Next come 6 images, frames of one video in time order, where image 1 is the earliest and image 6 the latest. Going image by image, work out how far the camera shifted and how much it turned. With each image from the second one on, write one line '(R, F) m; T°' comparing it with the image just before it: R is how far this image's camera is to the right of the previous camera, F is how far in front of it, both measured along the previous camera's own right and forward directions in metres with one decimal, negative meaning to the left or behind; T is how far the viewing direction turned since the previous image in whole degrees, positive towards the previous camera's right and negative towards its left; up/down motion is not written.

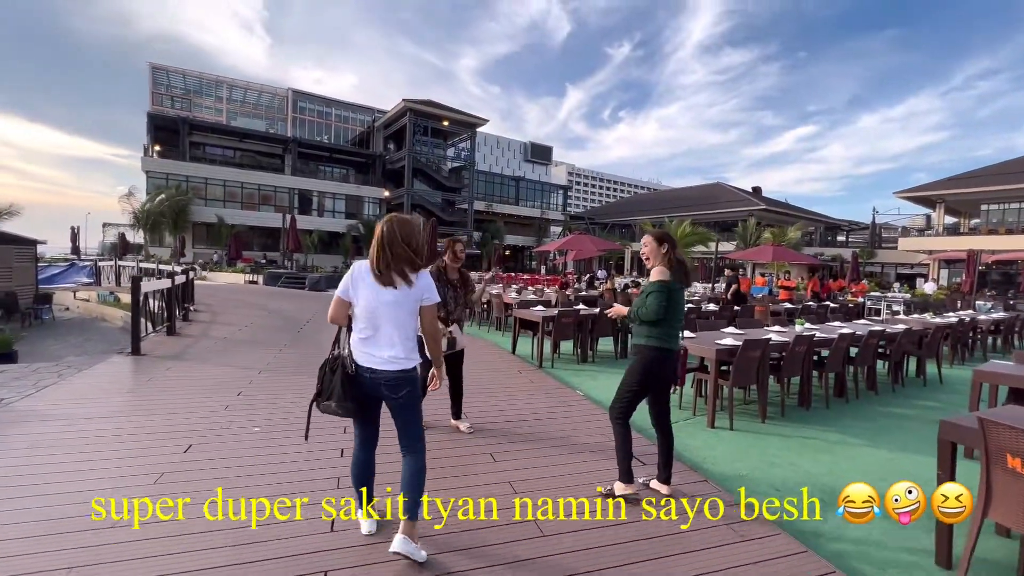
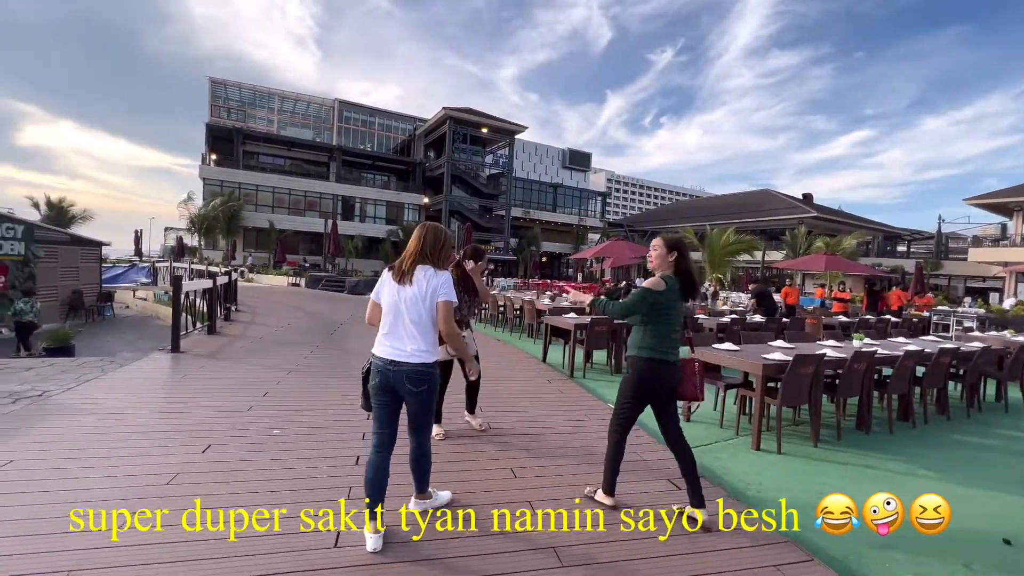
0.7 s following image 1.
(+0.1, +0.2) m; -5°
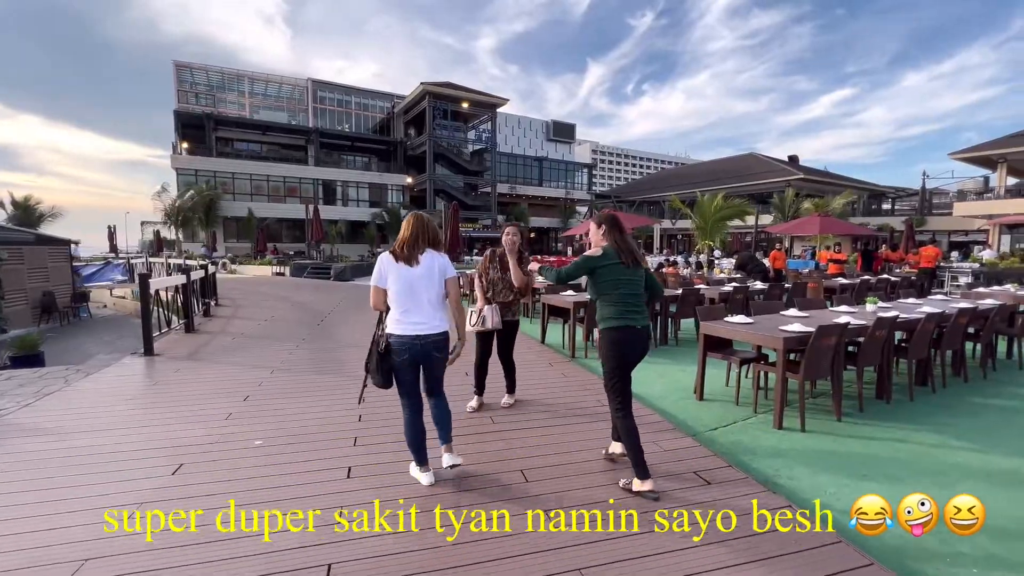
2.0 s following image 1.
(-0.1, +0.3) m; +1°
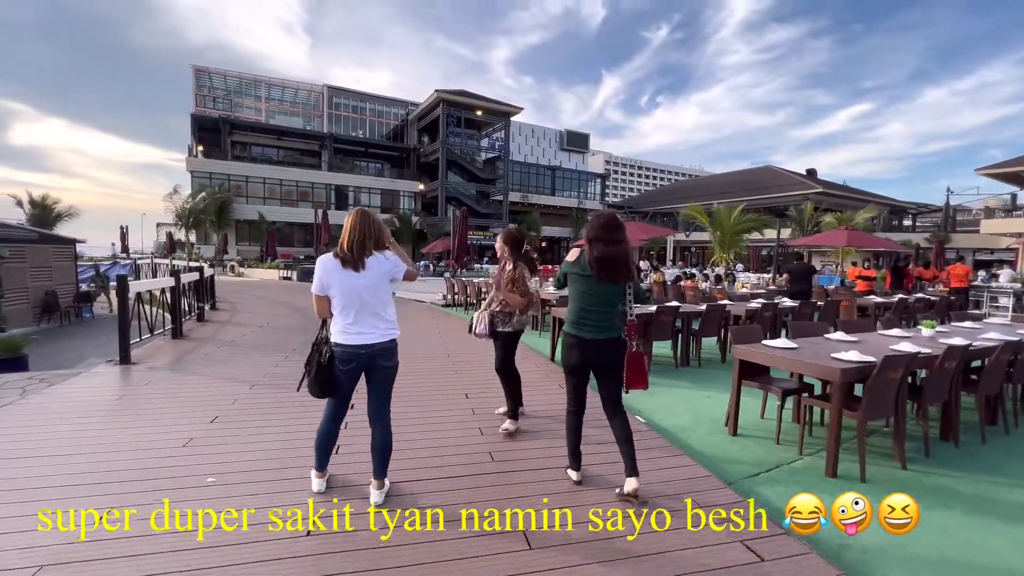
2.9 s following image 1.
(0.0, +0.5) m; -1°
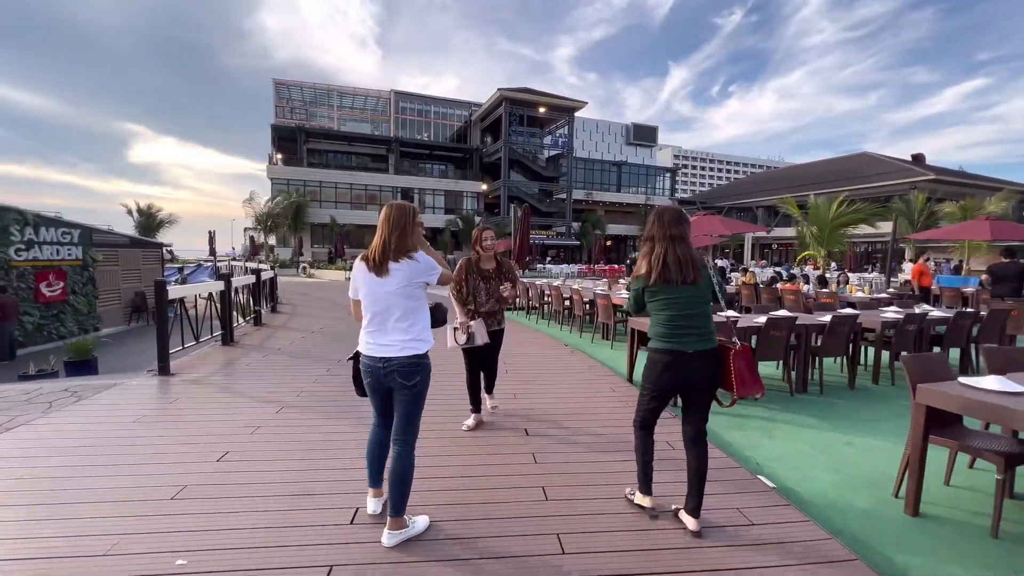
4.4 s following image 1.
(-0.1, +0.9) m; -8°
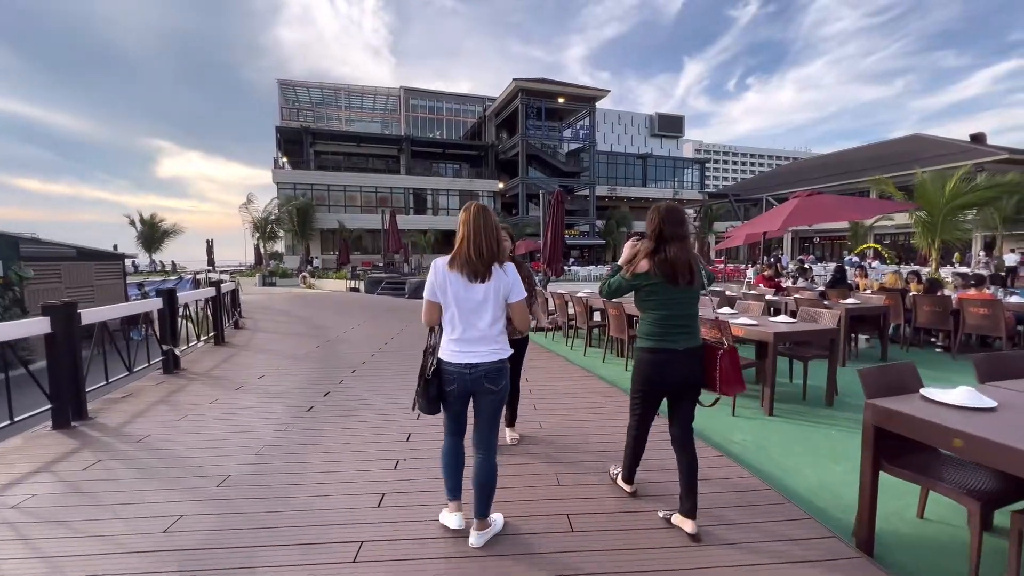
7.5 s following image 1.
(-0.2, +2.8) m; -2°
